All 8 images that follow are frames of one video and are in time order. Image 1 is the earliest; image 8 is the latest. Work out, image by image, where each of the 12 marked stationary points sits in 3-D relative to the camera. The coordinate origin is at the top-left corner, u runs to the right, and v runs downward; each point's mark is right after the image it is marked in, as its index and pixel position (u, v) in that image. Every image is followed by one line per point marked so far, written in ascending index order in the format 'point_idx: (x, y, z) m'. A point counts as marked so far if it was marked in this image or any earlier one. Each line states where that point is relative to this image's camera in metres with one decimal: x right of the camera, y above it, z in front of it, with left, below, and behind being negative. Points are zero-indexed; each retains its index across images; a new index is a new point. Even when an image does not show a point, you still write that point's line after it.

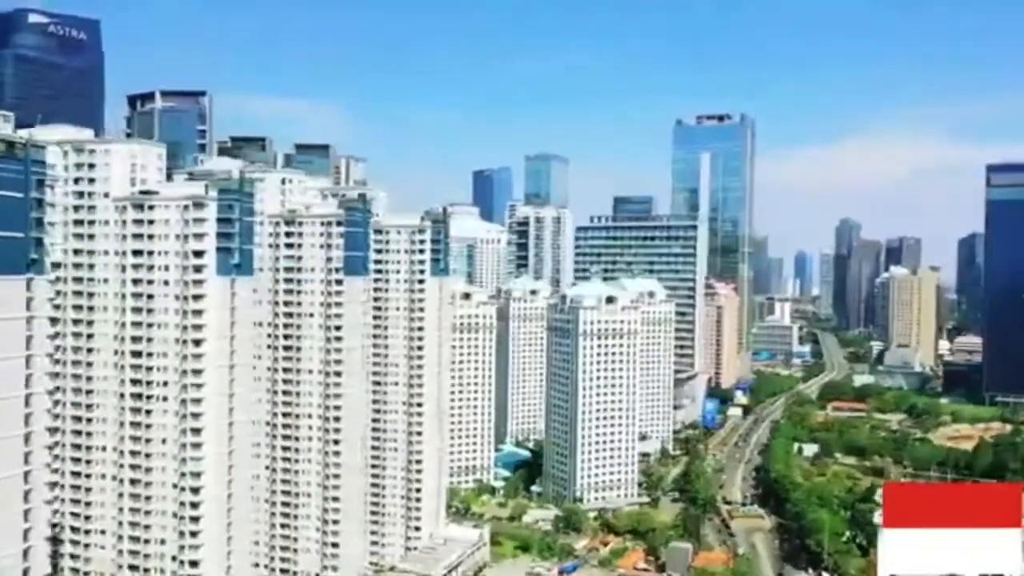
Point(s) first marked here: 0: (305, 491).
0: (-4.0, -3.9, +18.9) m
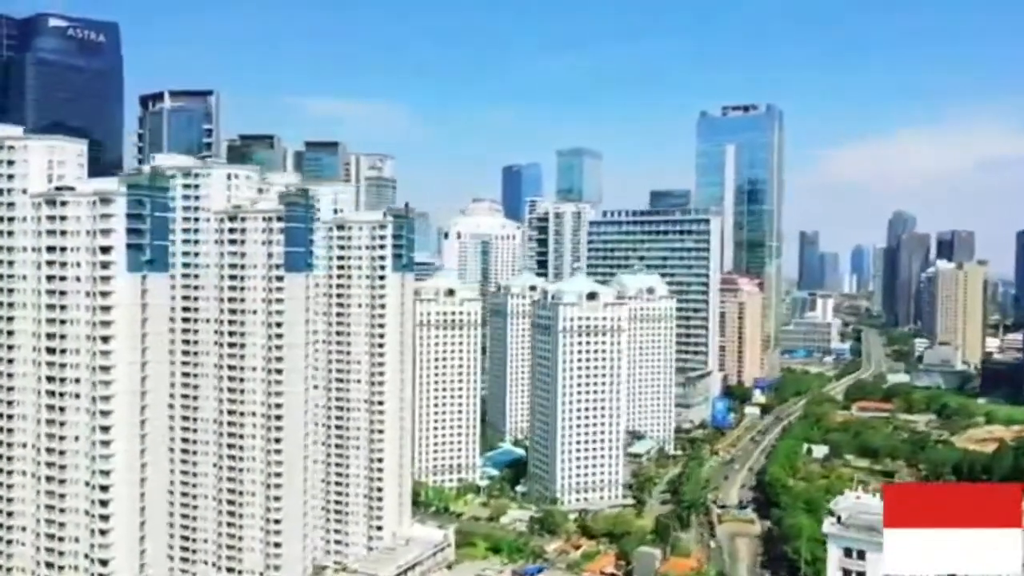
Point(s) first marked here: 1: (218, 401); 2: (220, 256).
0: (-5.0, -3.8, +18.7) m
1: (-5.7, -2.2, +19.0) m
2: (-5.6, +0.6, +19.0) m
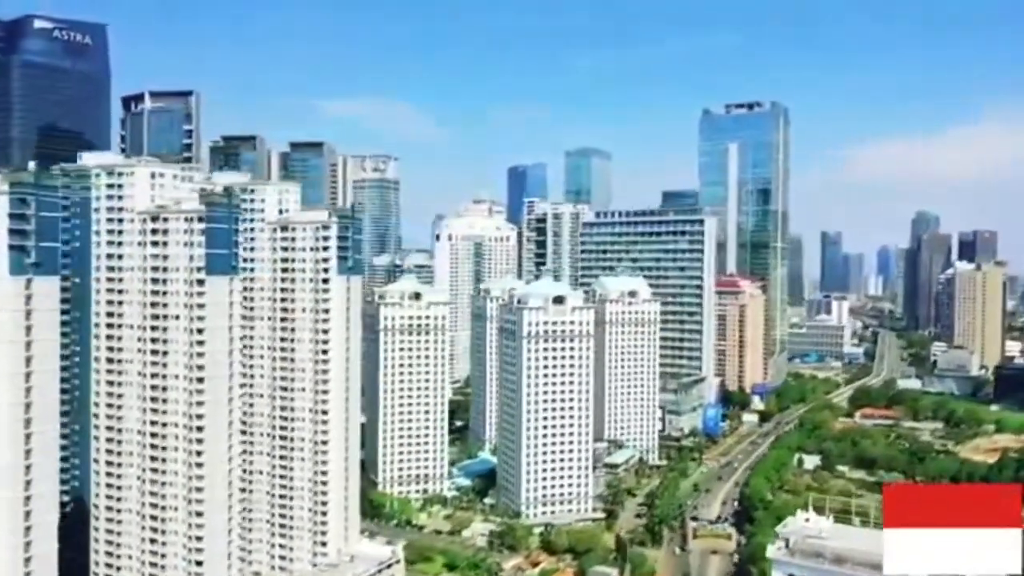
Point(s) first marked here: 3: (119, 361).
0: (-6.1, -3.9, +17.7) m
1: (-6.8, -2.2, +18.0) m
2: (-6.7, +0.5, +18.0) m
3: (-7.3, -1.4, +18.3) m
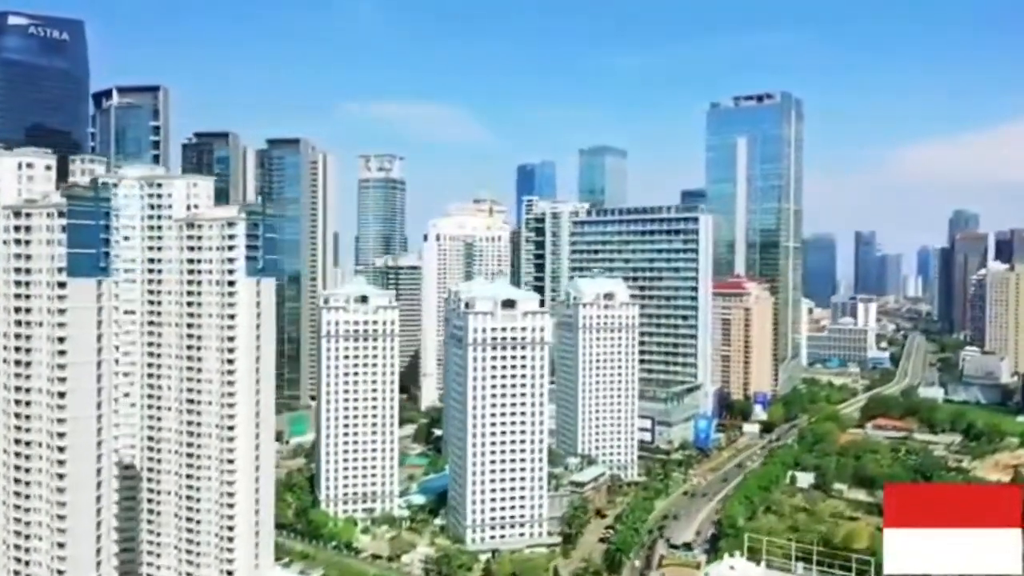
0: (-7.6, -3.9, +15.9) m
1: (-8.3, -2.3, +16.2) m
2: (-8.2, +0.5, +16.2) m
3: (-8.8, -1.4, +16.4) m
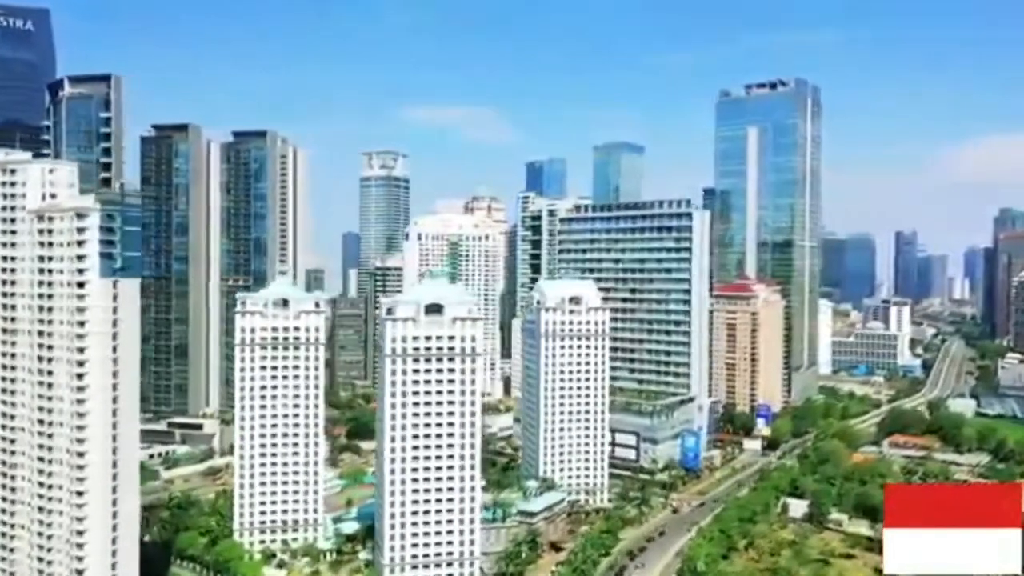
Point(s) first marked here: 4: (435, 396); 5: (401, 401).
0: (-9.4, -4.0, +13.2) m
1: (-10.1, -2.3, +13.6) m
2: (-10.0, +0.4, +13.5) m
3: (-10.5, -1.5, +13.8) m
4: (-1.5, -2.1, +19.8) m
5: (-2.2, -2.2, +19.5) m
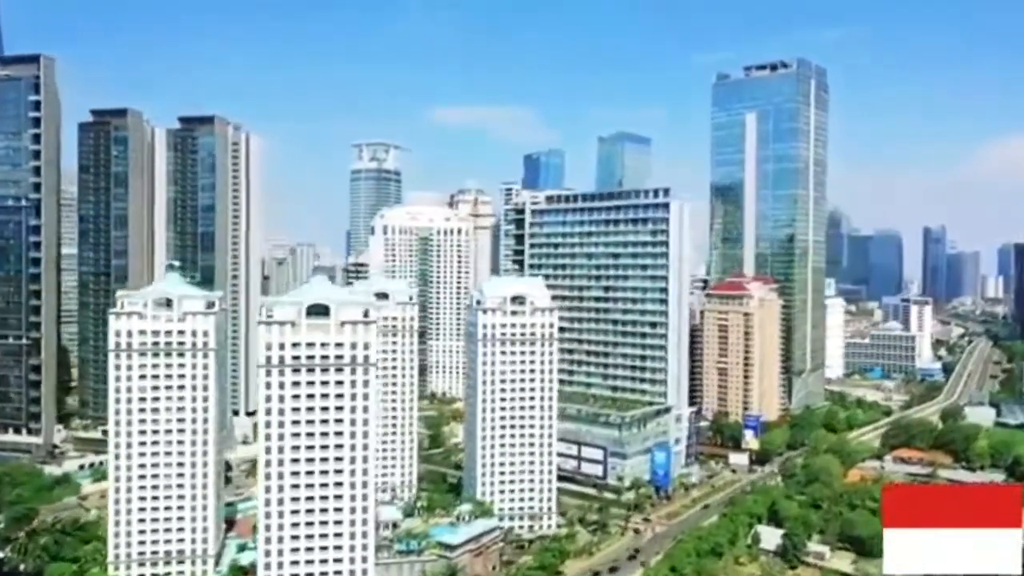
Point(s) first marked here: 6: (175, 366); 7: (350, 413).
0: (-11.3, -3.9, +10.5) m
1: (-12.0, -2.3, +10.9) m
2: (-11.9, +0.5, +10.9) m
3: (-12.4, -1.4, +11.2) m
4: (-3.2, -2.1, +16.8) m
5: (-3.9, -2.2, +16.6) m
6: (-6.6, -1.5, +19.3) m
7: (-2.7, -2.1, +16.9) m
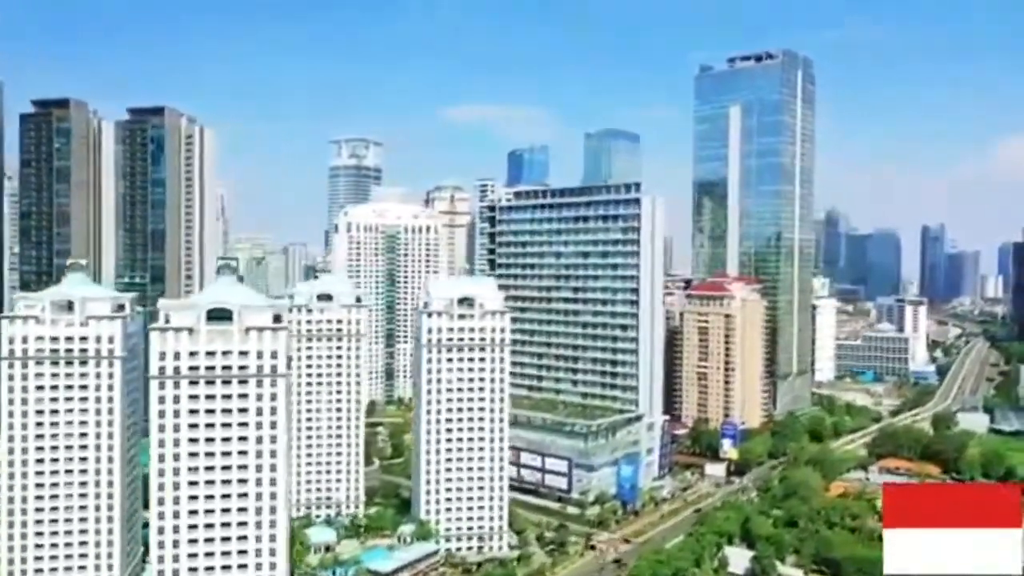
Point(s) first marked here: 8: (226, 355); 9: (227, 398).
0: (-12.5, -4.0, +8.8) m
1: (-13.1, -2.3, +9.1) m
2: (-13.0, +0.4, +9.1) m
3: (-13.6, -1.5, +9.4) m
4: (-4.3, -2.1, +15.1) m
5: (-5.0, -2.2, +14.9) m
6: (-7.7, -1.5, +17.6) m
7: (-3.8, -2.1, +15.2) m
8: (-4.2, -1.0, +15.2) m
9: (-4.2, -1.6, +15.1) m
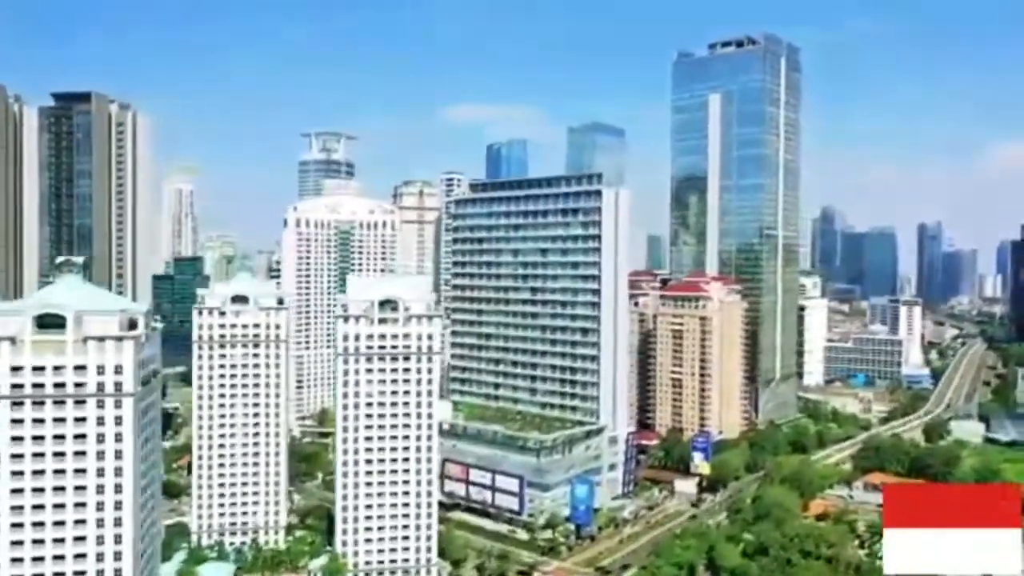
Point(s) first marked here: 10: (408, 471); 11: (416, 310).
0: (-13.8, -4.0, +6.3) m
1: (-14.4, -2.4, +6.7) m
2: (-14.4, +0.4, +6.6) m
3: (-14.9, -1.5, +7.0) m
4: (-5.6, -2.1, +12.6) m
5: (-6.4, -2.2, +12.4) m
6: (-9.0, -1.6, +15.1) m
7: (-5.1, -2.1, +12.7) m
8: (-5.6, -1.0, +12.7) m
9: (-5.5, -1.6, +12.6) m
10: (-1.9, -3.4, +18.6) m
11: (-1.8, -0.4, +18.9) m
